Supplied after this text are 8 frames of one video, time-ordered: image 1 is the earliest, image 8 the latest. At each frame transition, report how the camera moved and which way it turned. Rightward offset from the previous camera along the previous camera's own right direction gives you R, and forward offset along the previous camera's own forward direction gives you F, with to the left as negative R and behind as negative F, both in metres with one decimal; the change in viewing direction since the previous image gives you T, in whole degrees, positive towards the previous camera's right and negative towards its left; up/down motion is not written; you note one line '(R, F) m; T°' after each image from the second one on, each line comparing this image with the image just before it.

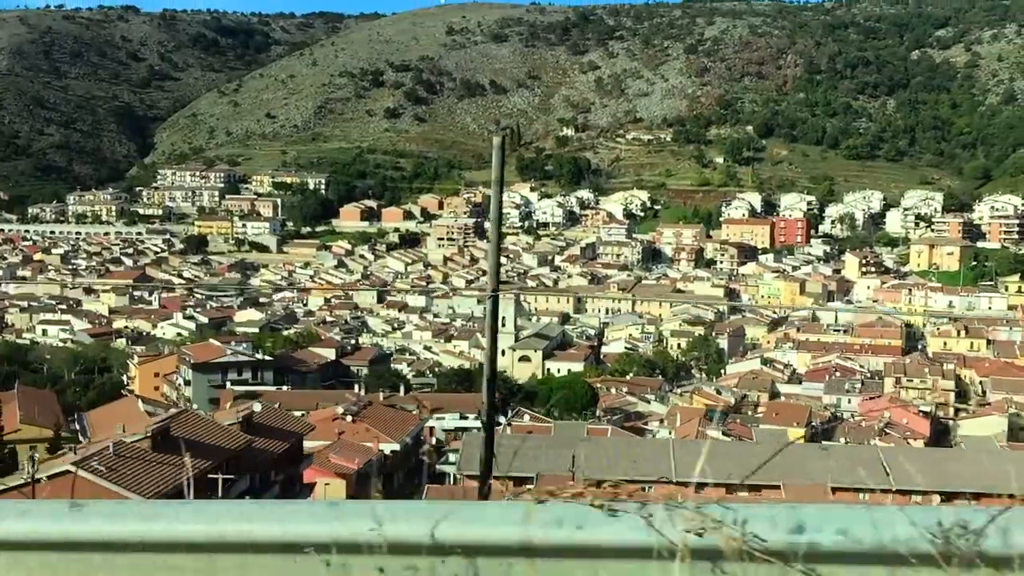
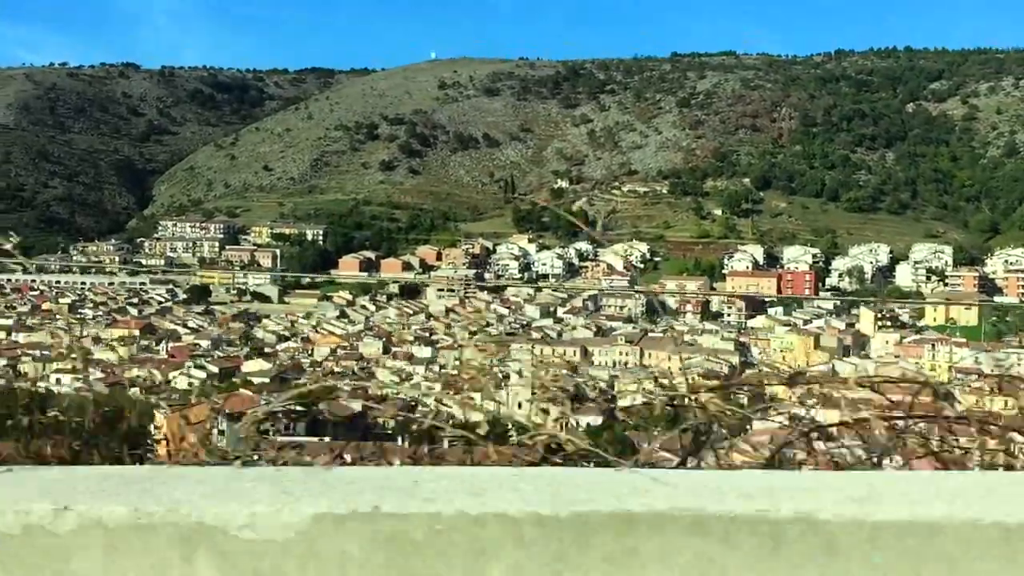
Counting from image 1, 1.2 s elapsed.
(-0.5, +0.1) m; +1°
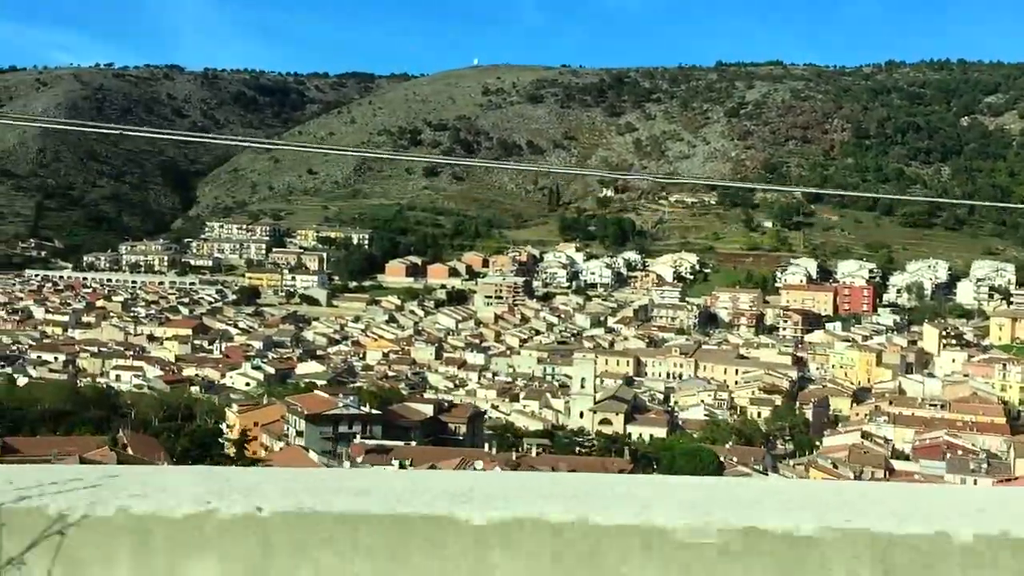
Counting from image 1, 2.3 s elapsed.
(-0.5, -0.1) m; -2°
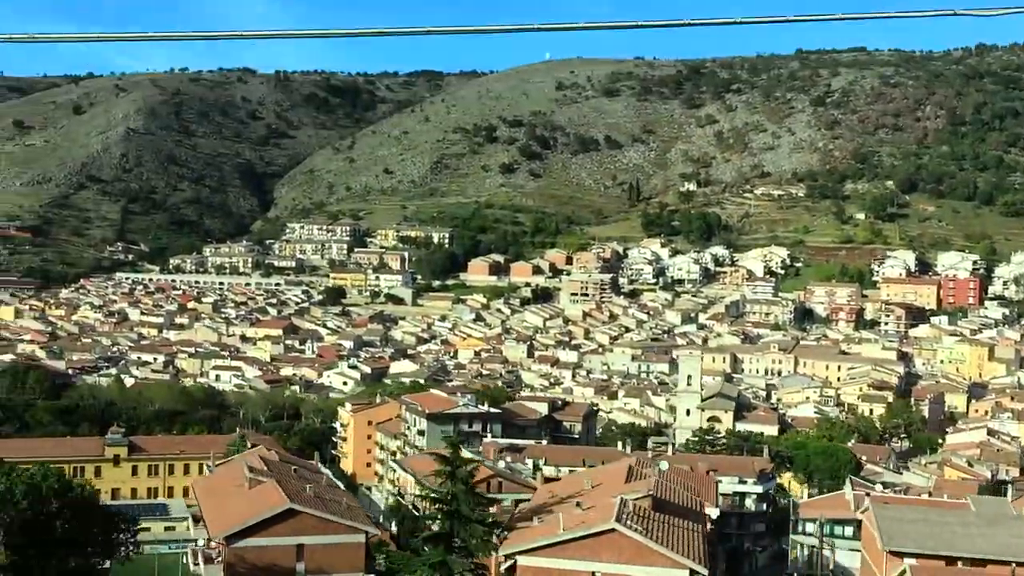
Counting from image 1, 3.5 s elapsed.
(-0.5, 0.0) m; -3°
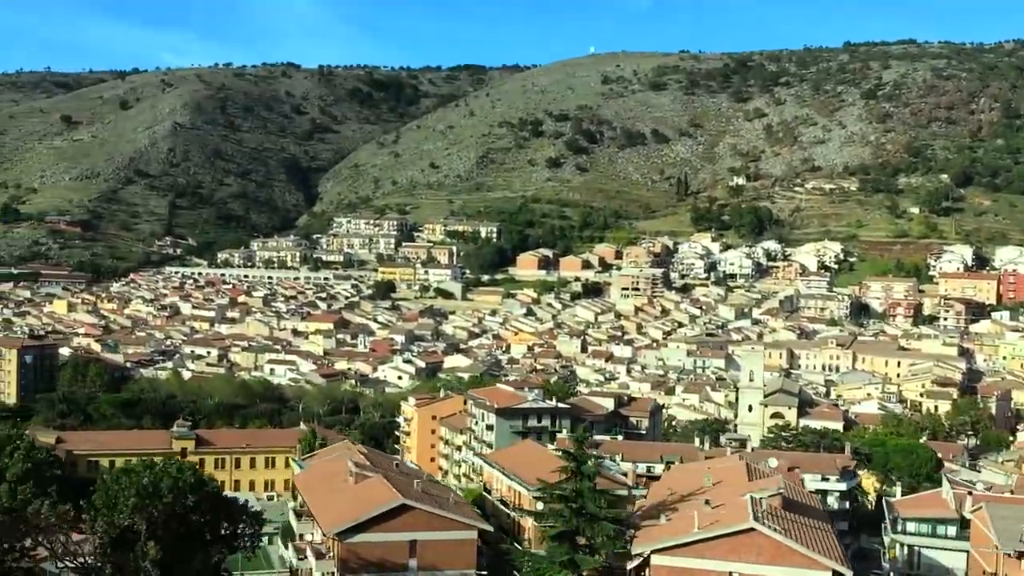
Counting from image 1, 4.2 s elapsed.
(-0.3, -0.1) m; -2°
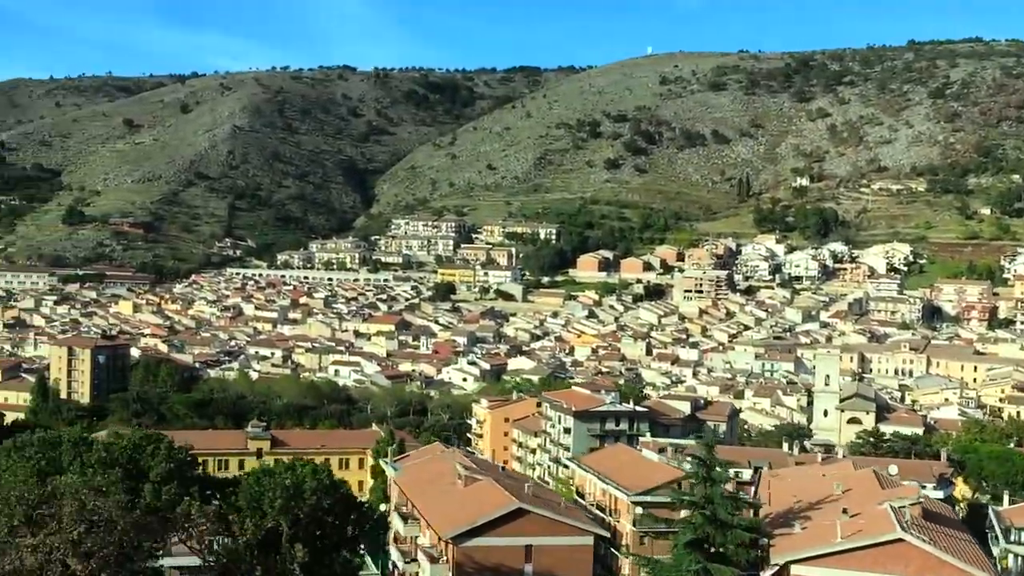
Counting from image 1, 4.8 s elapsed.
(-0.3, 0.0) m; -3°
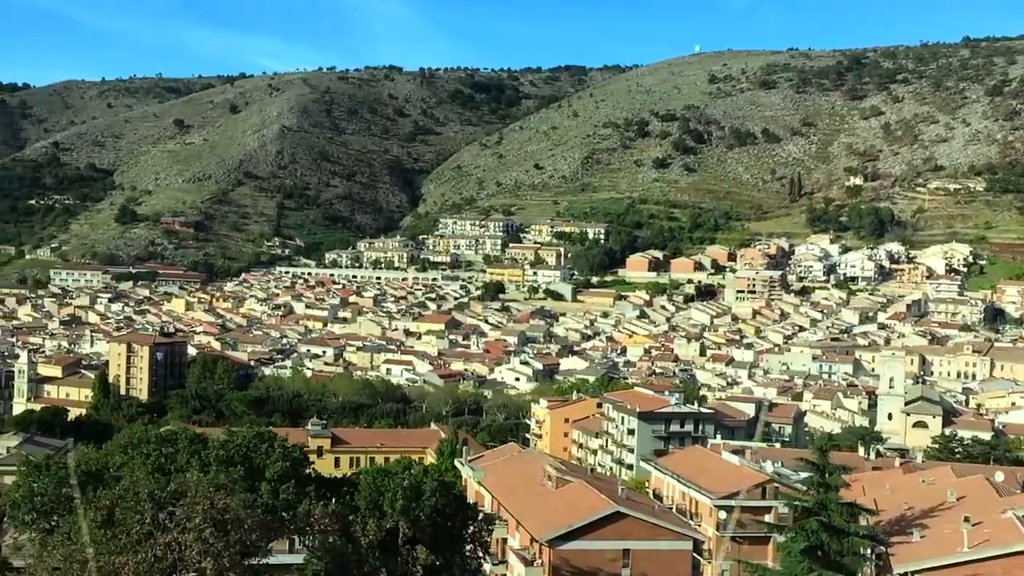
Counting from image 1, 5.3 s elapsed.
(-0.2, +0.1) m; -2°
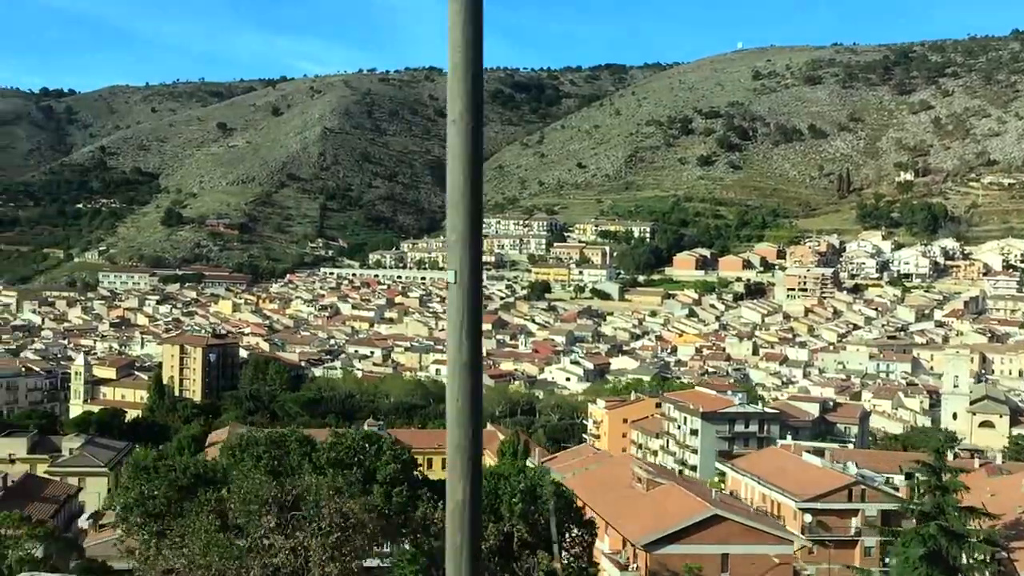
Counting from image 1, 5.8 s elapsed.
(-0.2, +0.1) m; -2°
